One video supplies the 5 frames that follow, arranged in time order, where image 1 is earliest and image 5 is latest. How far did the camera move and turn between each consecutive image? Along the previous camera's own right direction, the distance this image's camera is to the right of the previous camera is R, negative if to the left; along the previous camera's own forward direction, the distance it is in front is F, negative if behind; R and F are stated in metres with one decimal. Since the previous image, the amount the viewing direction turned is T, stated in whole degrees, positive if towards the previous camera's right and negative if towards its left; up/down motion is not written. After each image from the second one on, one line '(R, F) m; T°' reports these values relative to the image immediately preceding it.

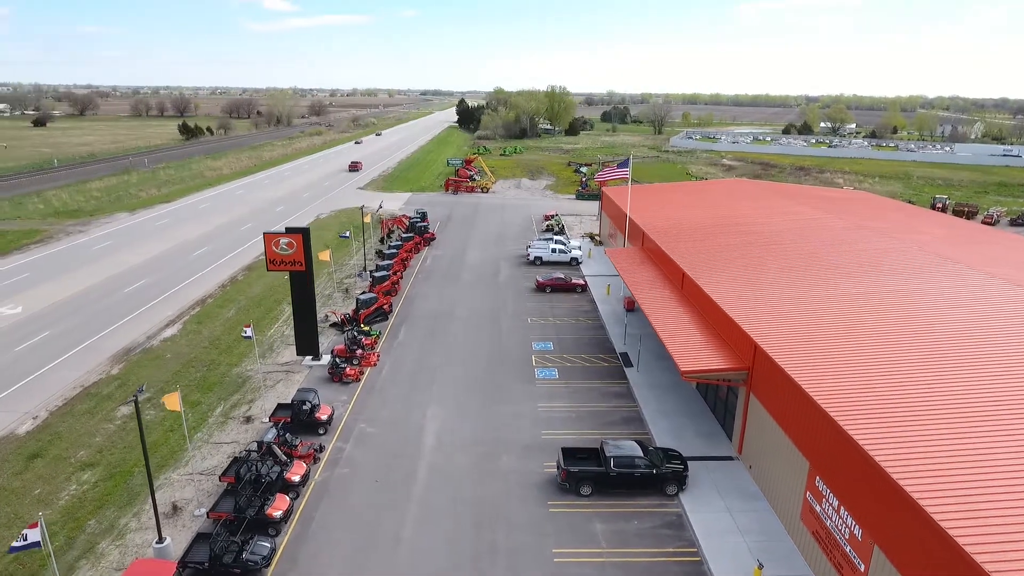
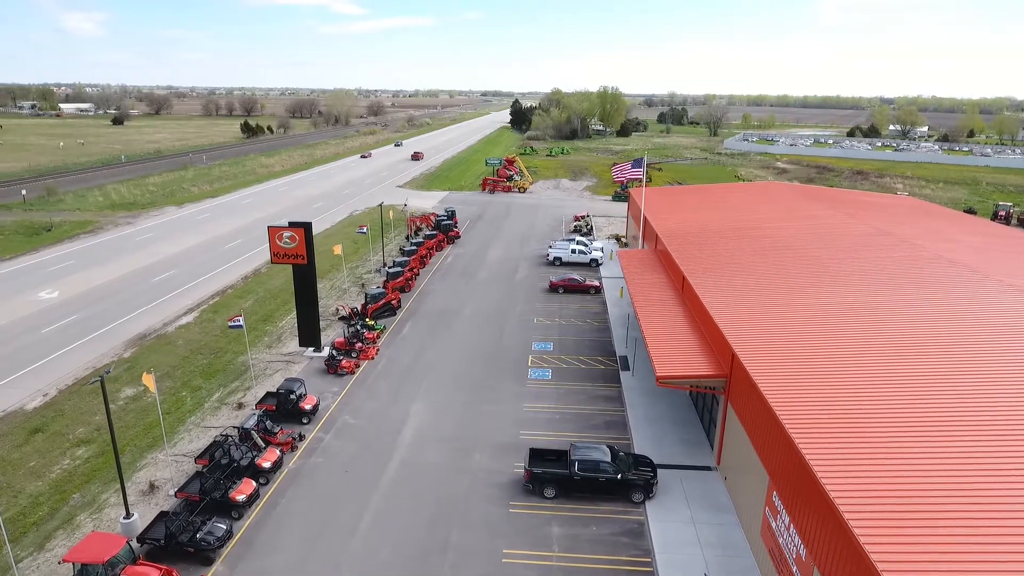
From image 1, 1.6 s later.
(+2.5, +0.2) m; -5°
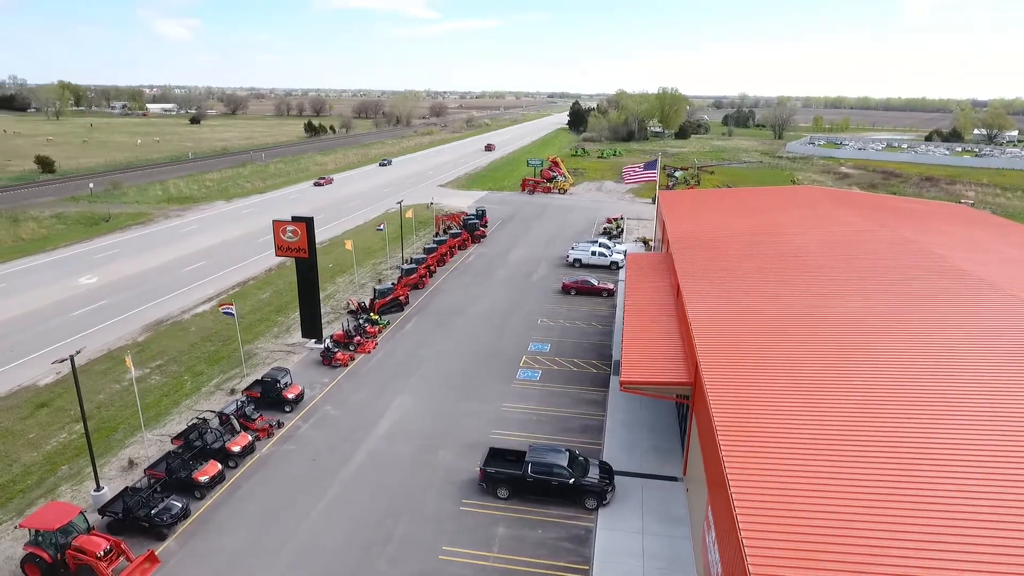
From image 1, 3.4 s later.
(+2.8, +0.2) m; -5°
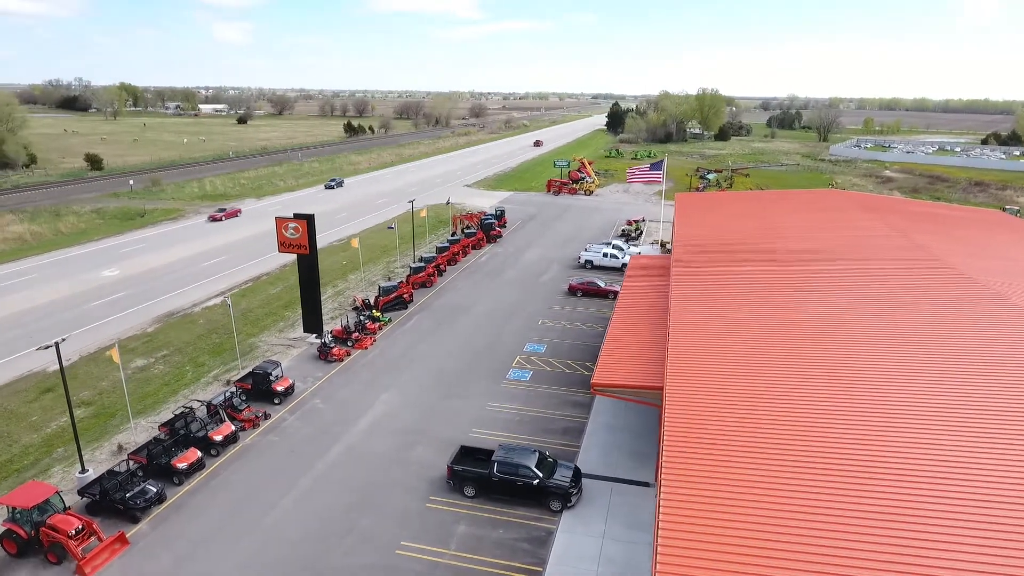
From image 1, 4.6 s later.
(+2.0, +0.1) m; -4°
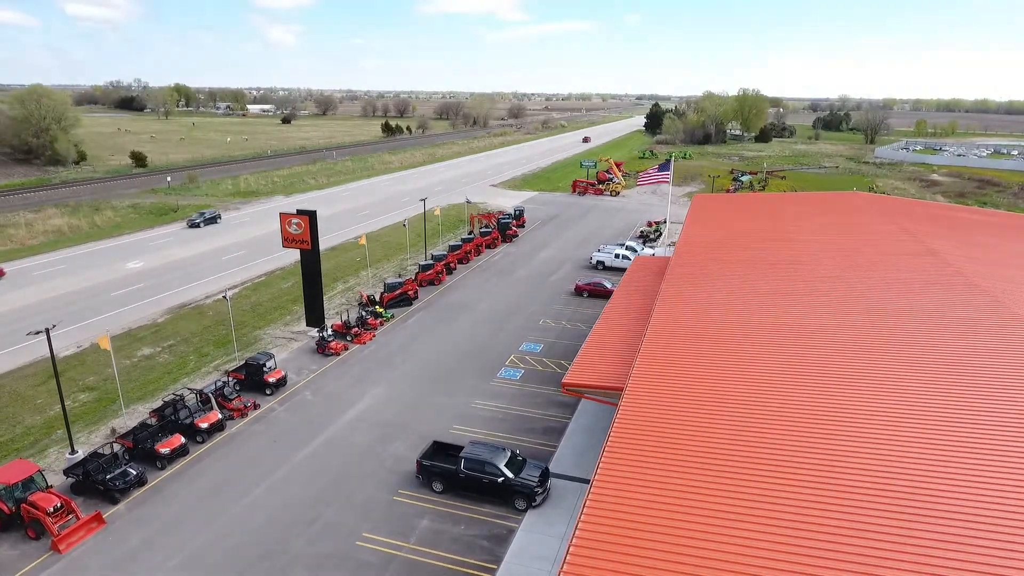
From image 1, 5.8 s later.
(+1.9, 0.0) m; -3°
